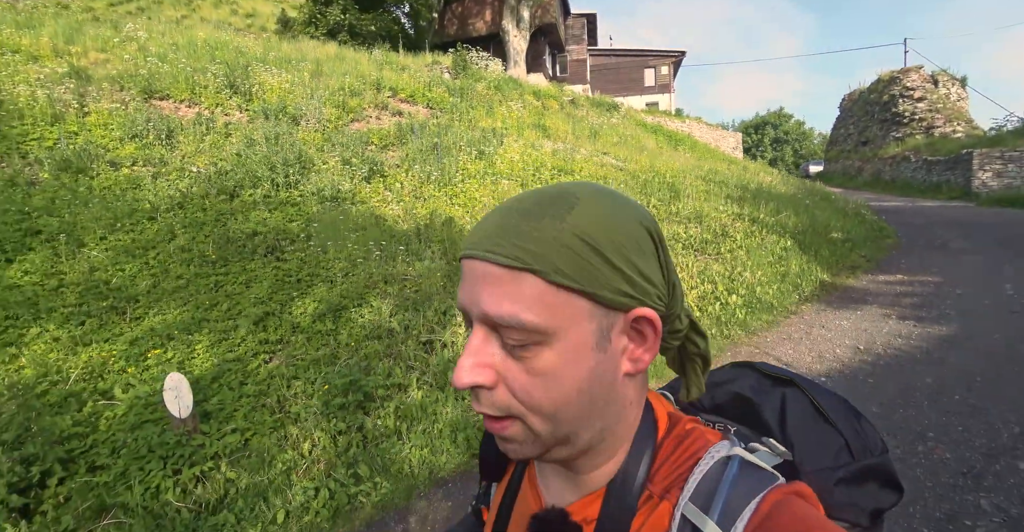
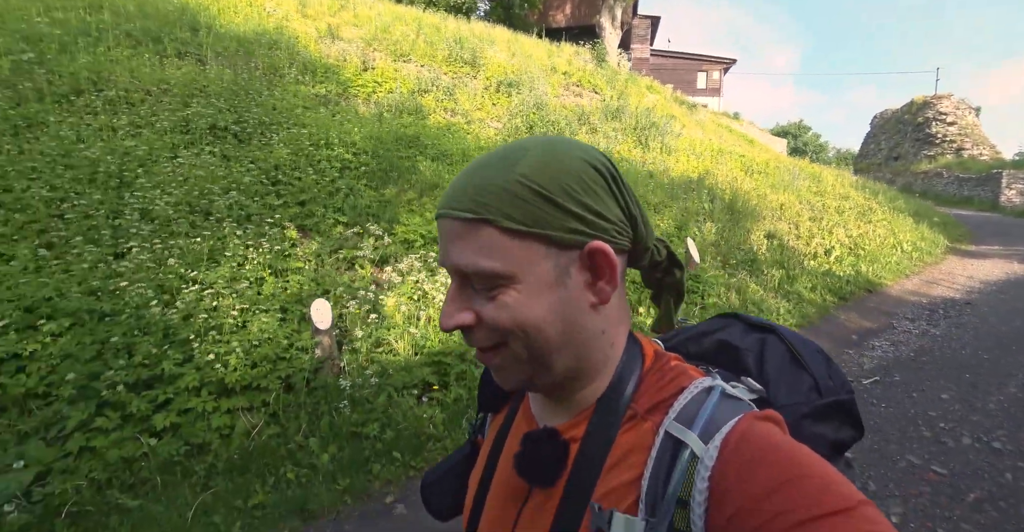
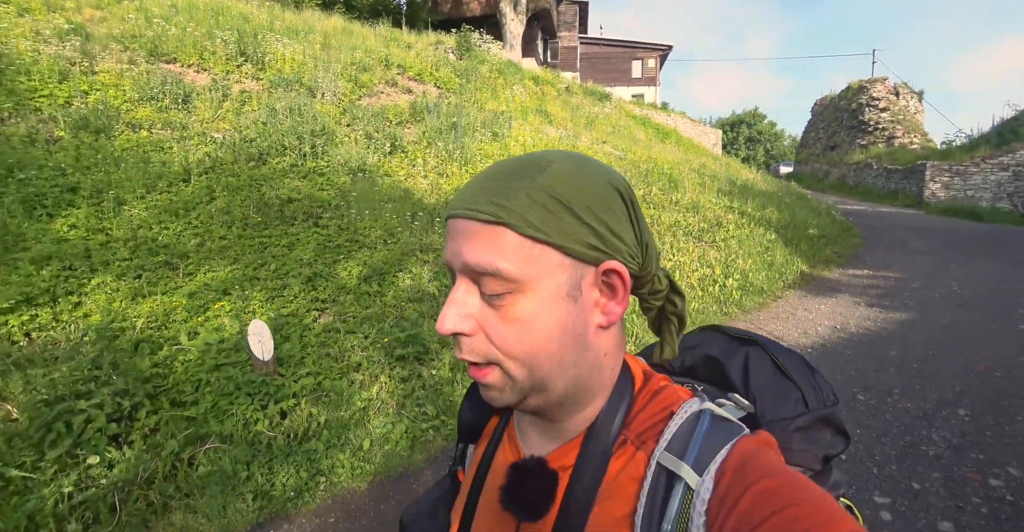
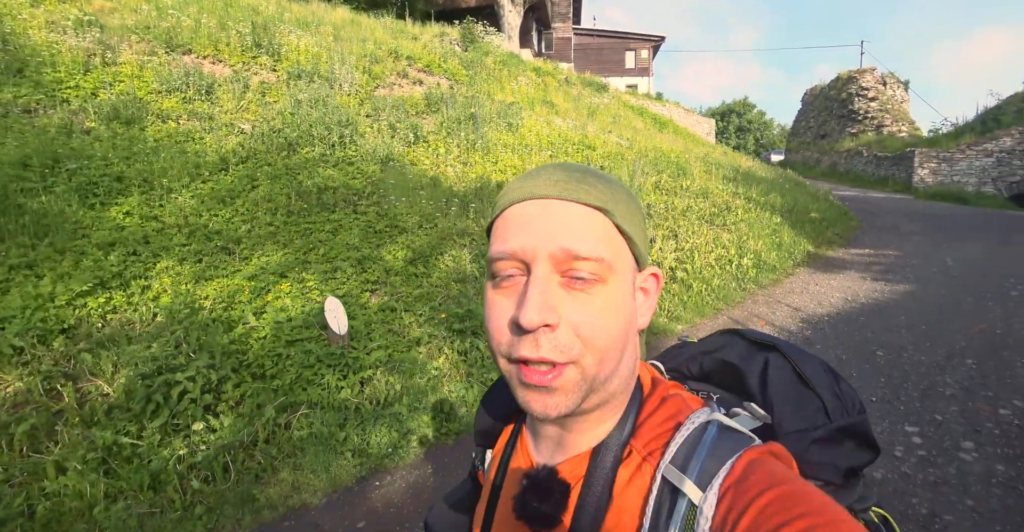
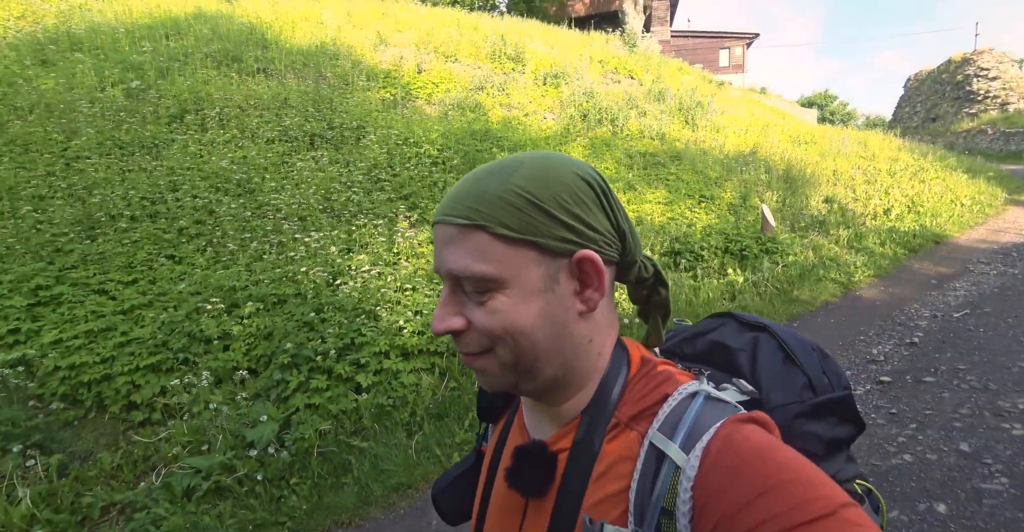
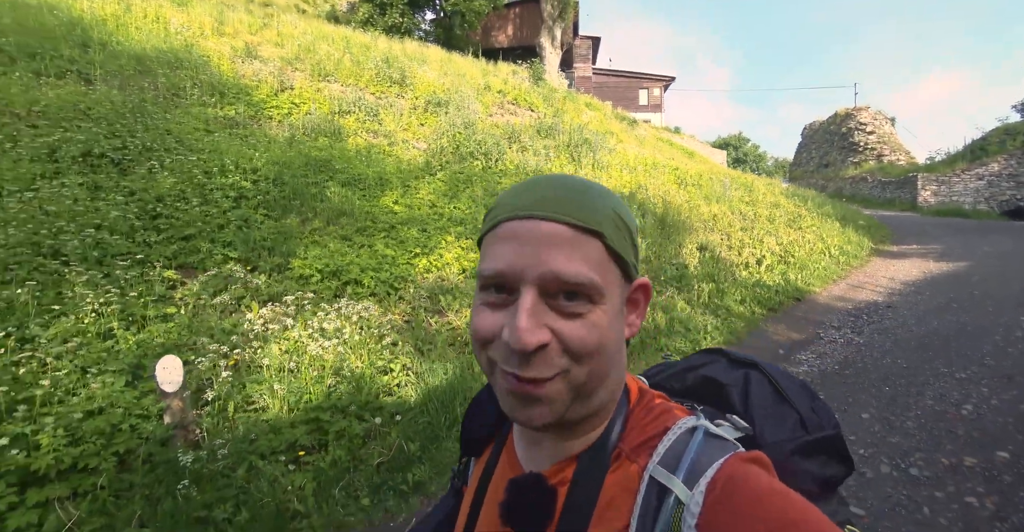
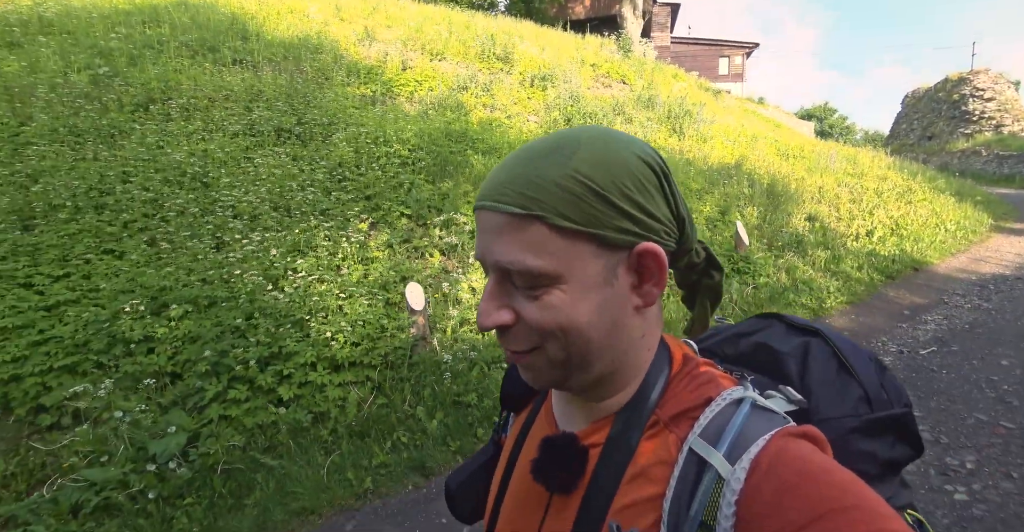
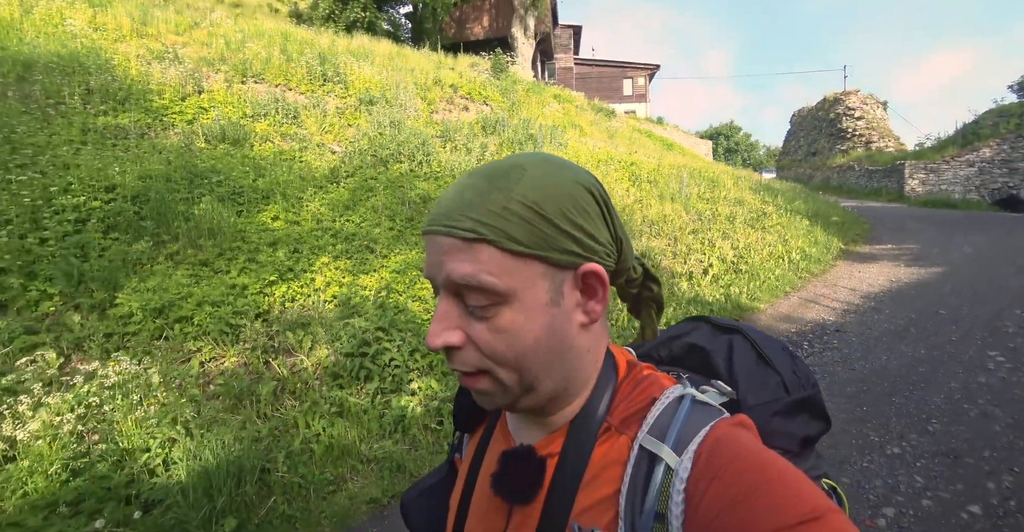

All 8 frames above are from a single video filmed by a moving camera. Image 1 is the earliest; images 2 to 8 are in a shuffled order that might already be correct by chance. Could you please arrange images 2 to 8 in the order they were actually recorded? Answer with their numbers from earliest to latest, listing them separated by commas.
3, 4, 8, 6, 2, 7, 5
